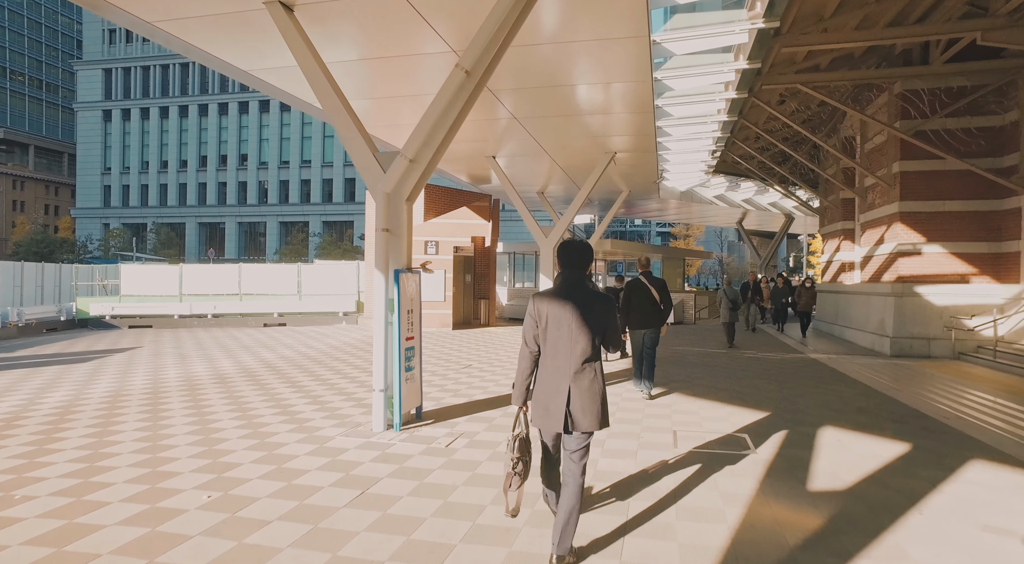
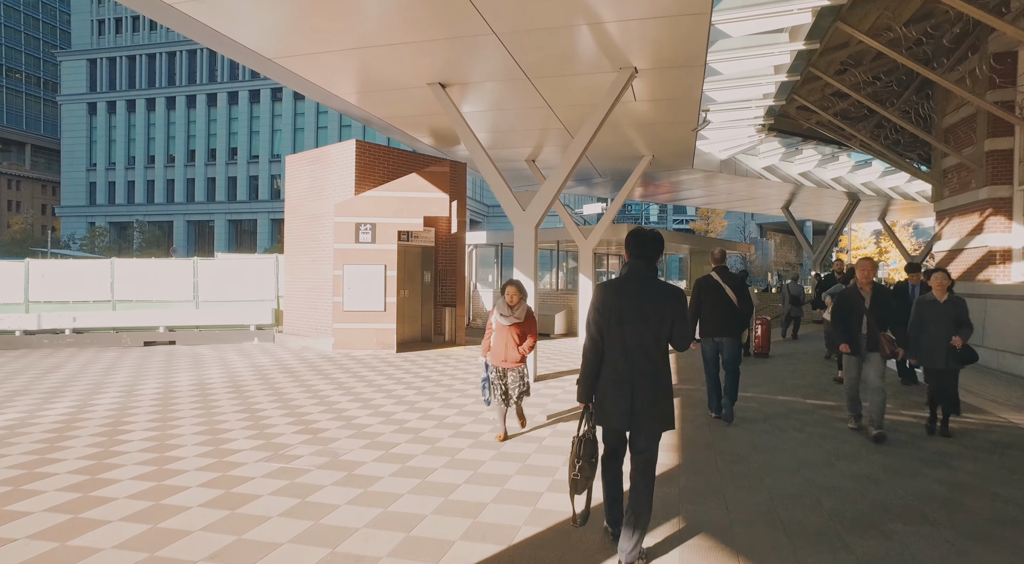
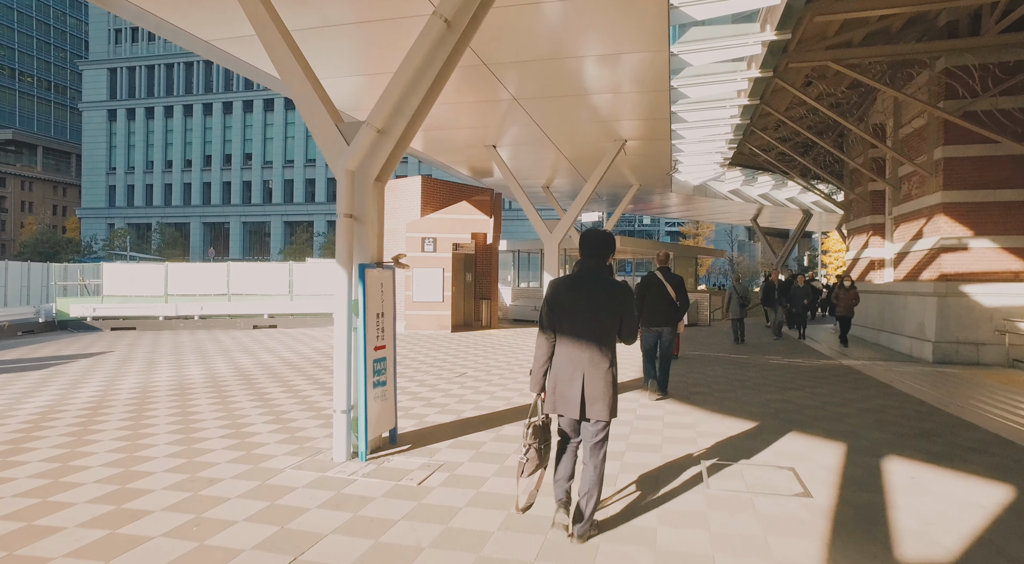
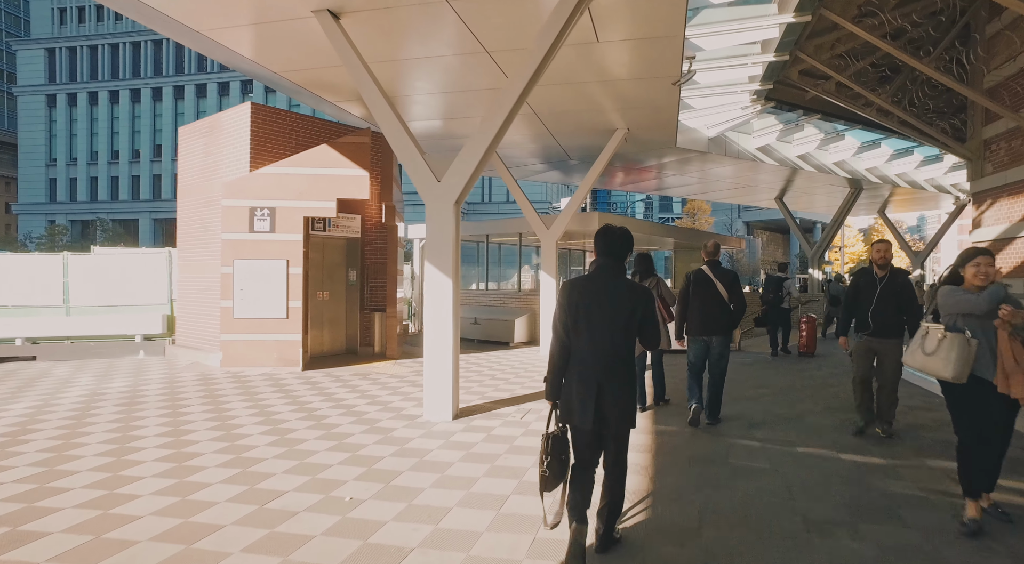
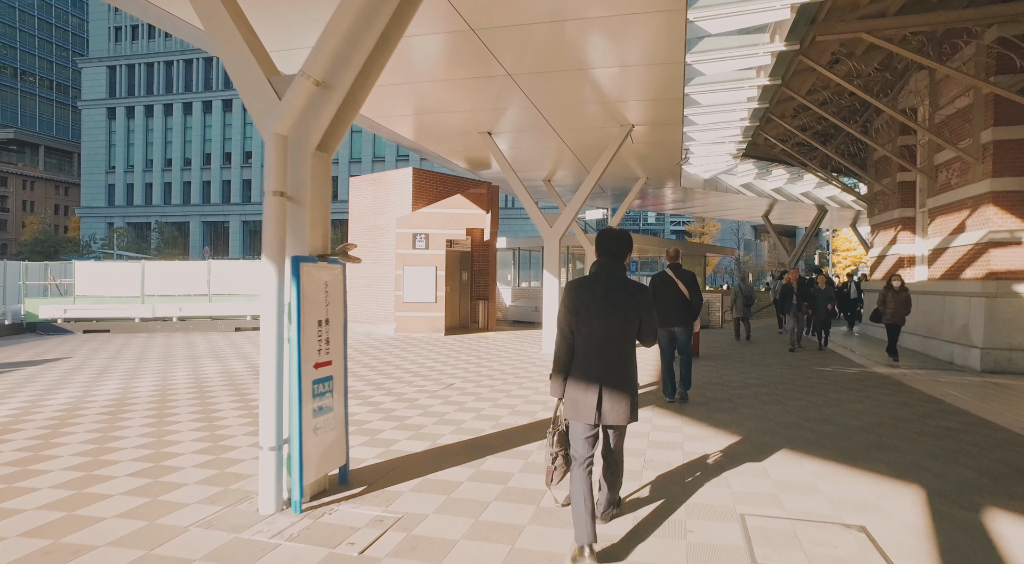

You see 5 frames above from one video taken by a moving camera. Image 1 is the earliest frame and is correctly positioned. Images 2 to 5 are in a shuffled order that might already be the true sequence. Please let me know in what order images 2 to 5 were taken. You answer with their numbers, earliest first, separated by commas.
3, 5, 2, 4
